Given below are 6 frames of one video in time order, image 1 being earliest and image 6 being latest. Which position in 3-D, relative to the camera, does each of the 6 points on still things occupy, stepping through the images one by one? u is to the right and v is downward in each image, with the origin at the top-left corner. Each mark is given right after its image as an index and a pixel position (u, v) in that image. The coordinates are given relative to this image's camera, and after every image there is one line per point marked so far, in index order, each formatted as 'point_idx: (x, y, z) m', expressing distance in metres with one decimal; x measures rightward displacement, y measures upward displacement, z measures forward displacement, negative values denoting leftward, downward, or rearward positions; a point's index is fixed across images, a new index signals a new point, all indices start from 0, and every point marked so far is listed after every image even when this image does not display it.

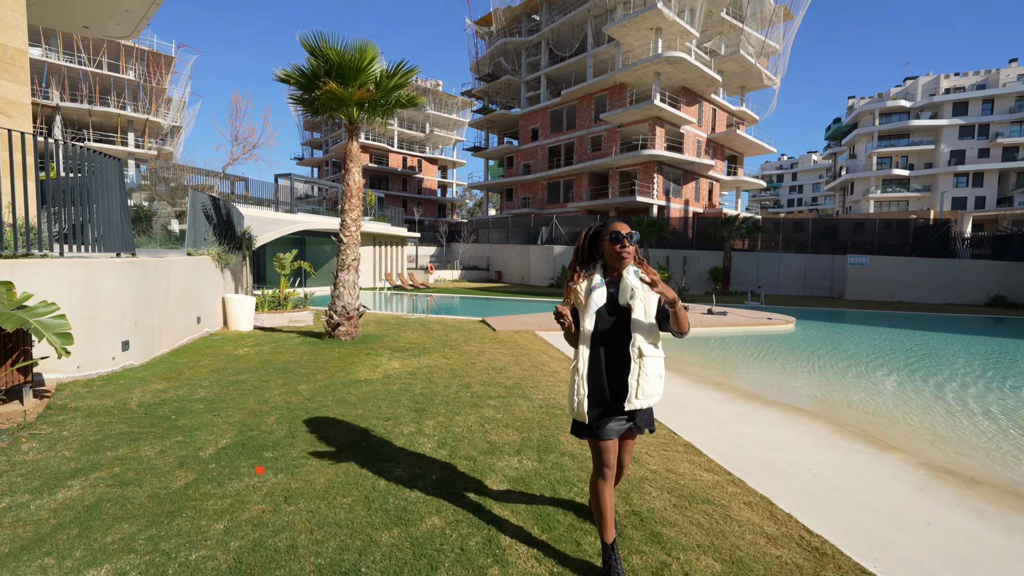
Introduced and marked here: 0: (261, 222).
0: (-9.3, +2.5, +17.2) m
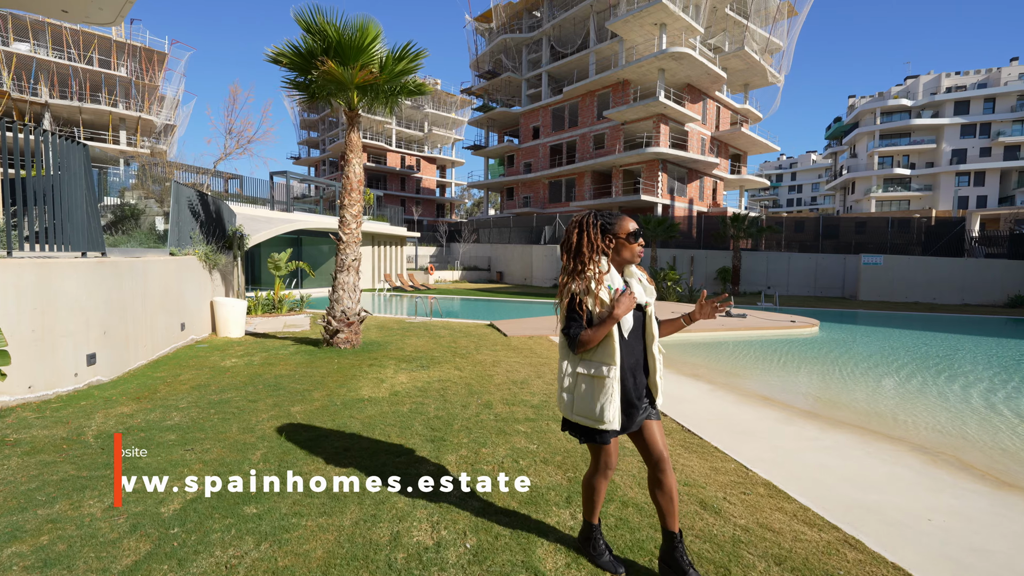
0: (-9.1, +2.4, +16.4) m
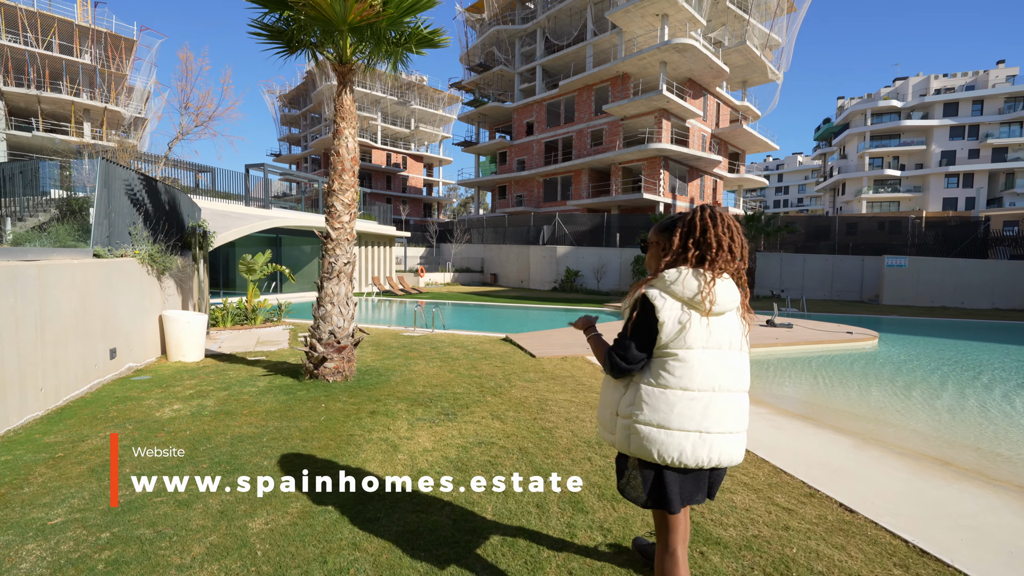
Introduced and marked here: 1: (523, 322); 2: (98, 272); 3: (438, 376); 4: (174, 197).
0: (-8.8, +2.2, +14.2) m
1: (+0.4, -1.2, +16.9) m
2: (-5.1, +0.2, +5.7) m
3: (-1.0, -1.2, +6.4) m
4: (-6.4, +1.7, +8.9) m
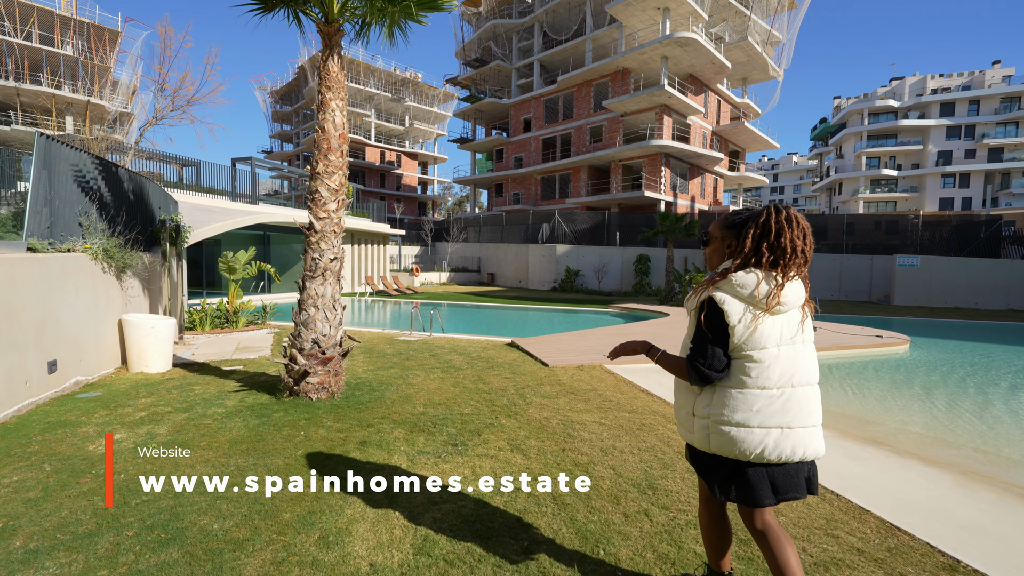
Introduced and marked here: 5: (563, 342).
0: (-8.7, +2.2, +13.2) m
1: (+0.4, -1.3, +16.0) m
2: (-4.9, +0.2, +4.7) m
3: (-0.9, -1.2, +5.5) m
4: (-6.3, +1.7, +7.9) m
5: (+1.1, -1.1, +9.5) m
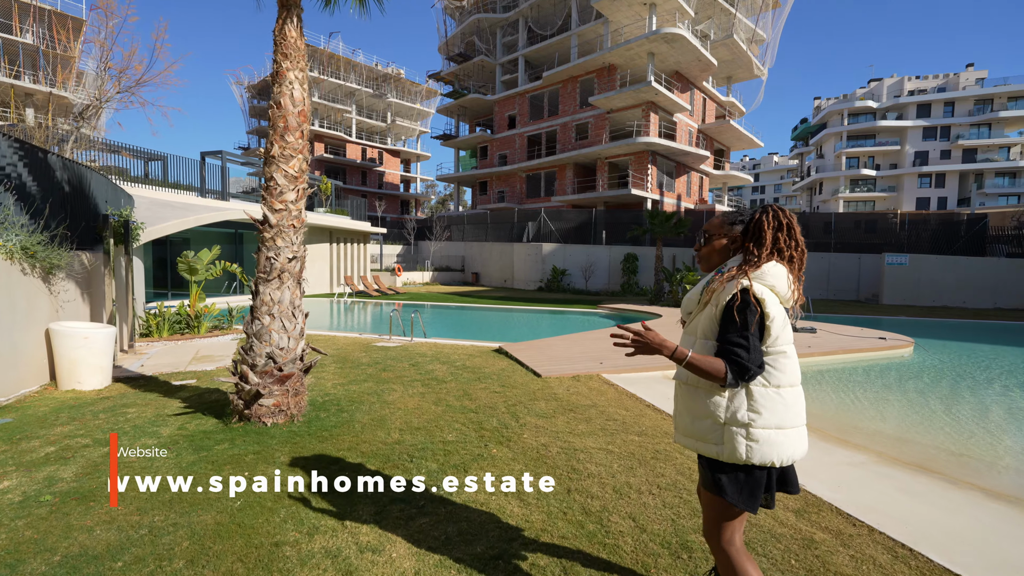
0: (-9.1, +2.1, +12.2) m
1: (0.0, -1.3, +15.3) m
2: (-4.9, +0.1, +3.9) m
3: (-1.0, -1.3, +4.8) m
4: (-6.5, +1.7, +7.0) m
5: (+0.8, -1.1, +8.8) m
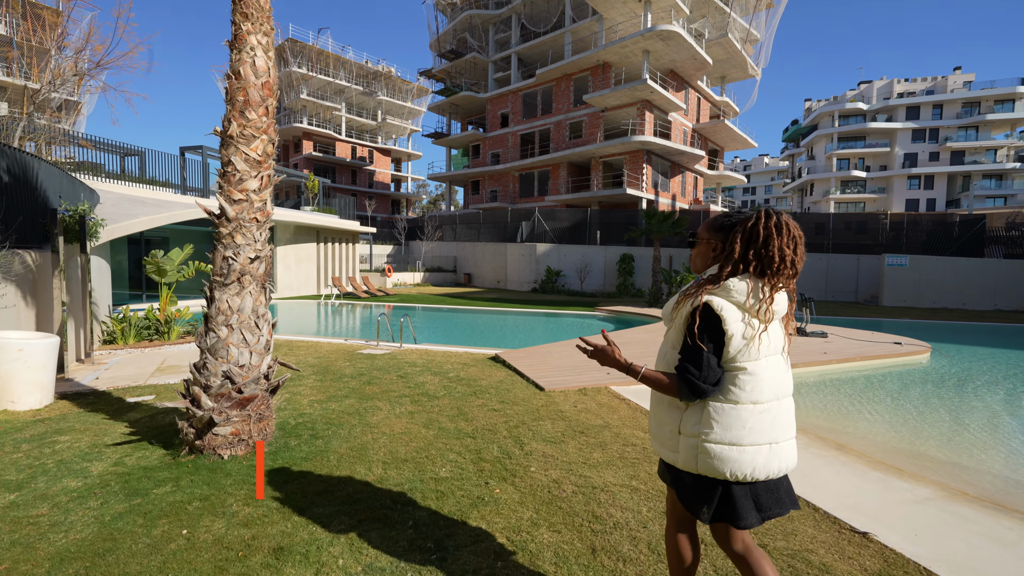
0: (-9.2, +2.1, +11.4) m
1: (-0.2, -1.3, +14.6) m
2: (-4.9, +0.1, +3.1) m
3: (-0.9, -1.3, +4.1) m
4: (-6.5, +1.6, +6.2) m
5: (+0.8, -1.2, +8.2) m
